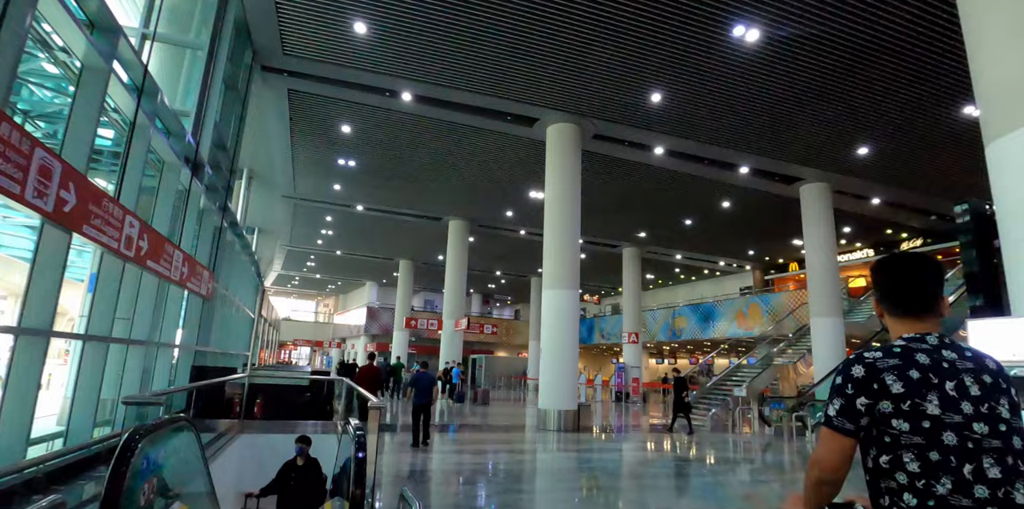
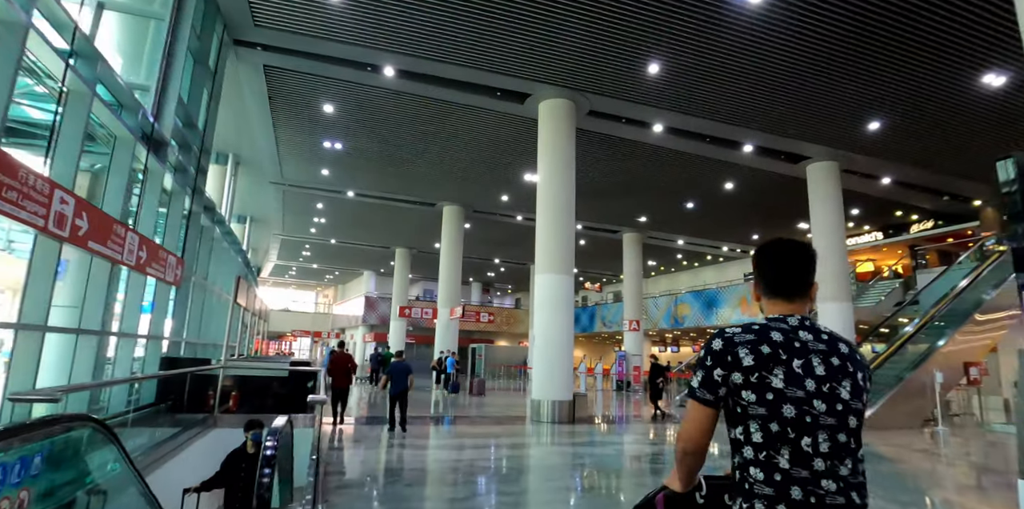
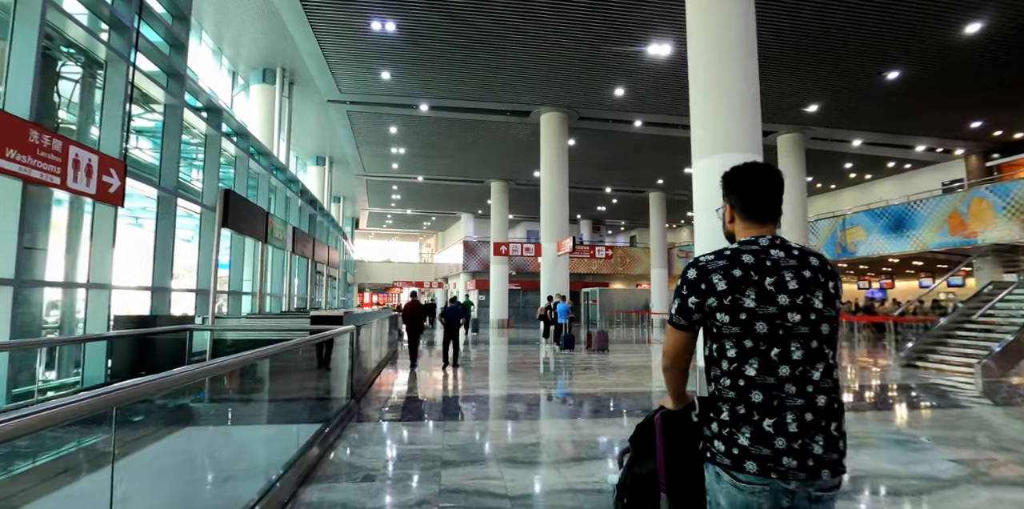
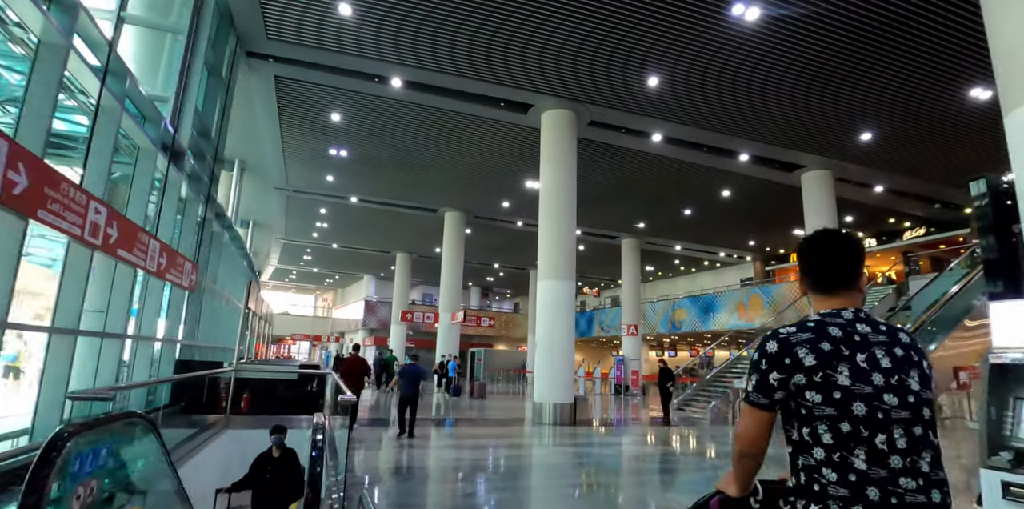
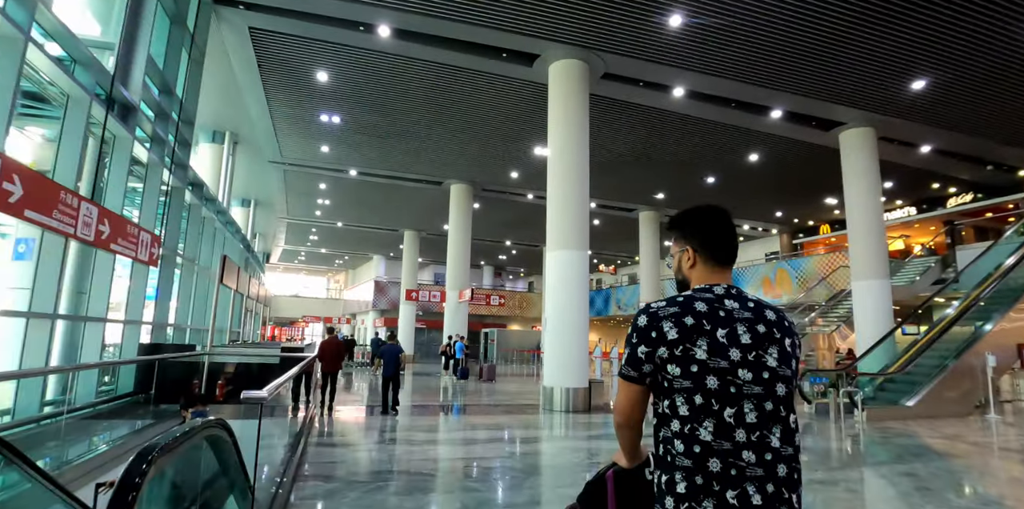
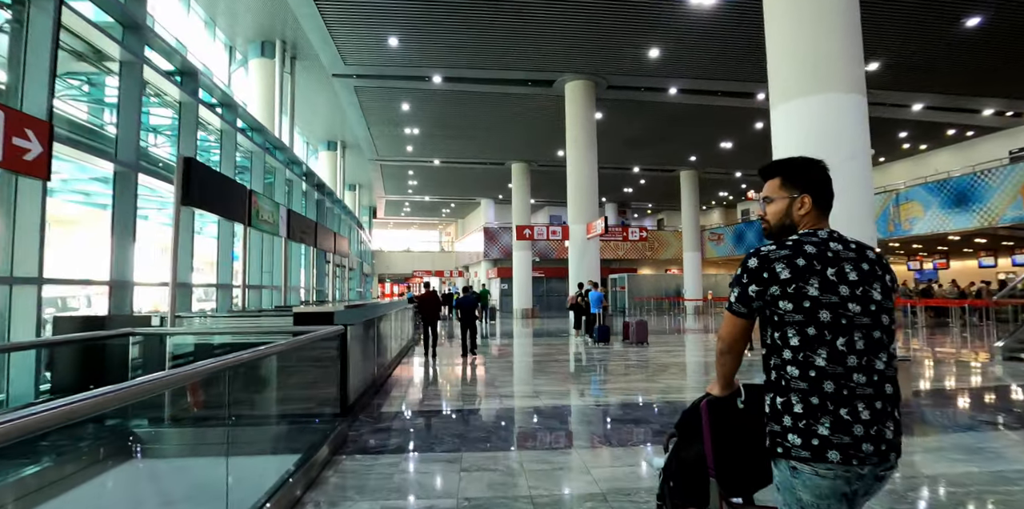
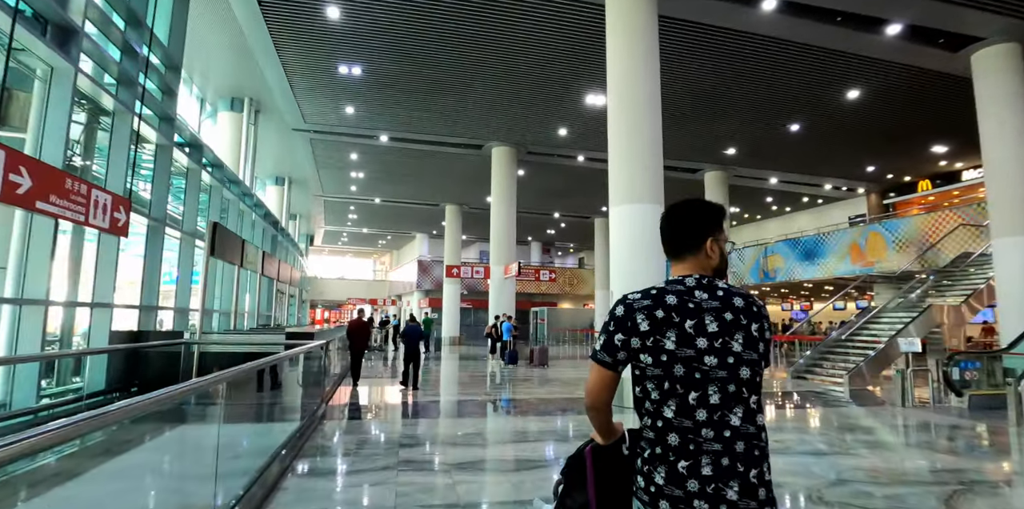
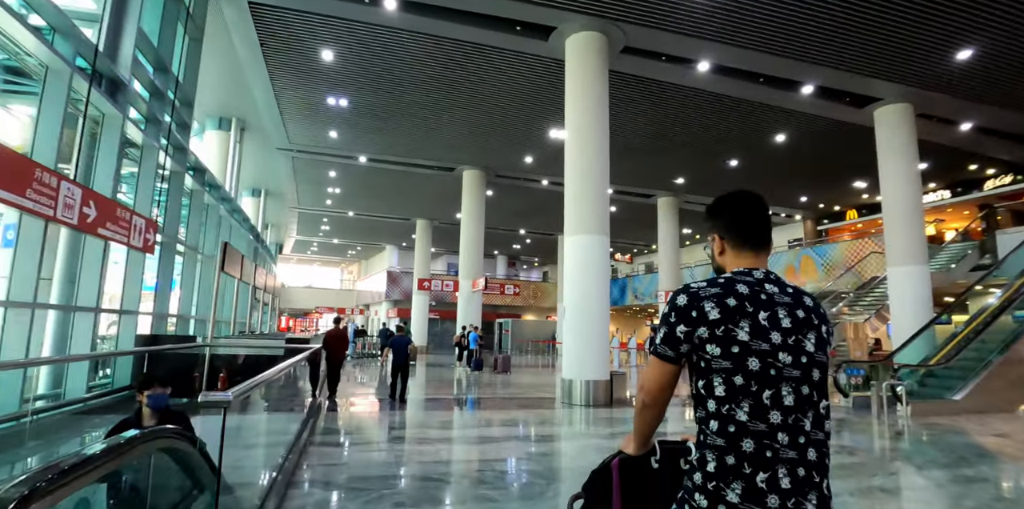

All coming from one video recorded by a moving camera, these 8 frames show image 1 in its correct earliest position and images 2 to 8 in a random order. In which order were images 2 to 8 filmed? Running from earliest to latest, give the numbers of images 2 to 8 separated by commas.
4, 2, 5, 8, 7, 3, 6
